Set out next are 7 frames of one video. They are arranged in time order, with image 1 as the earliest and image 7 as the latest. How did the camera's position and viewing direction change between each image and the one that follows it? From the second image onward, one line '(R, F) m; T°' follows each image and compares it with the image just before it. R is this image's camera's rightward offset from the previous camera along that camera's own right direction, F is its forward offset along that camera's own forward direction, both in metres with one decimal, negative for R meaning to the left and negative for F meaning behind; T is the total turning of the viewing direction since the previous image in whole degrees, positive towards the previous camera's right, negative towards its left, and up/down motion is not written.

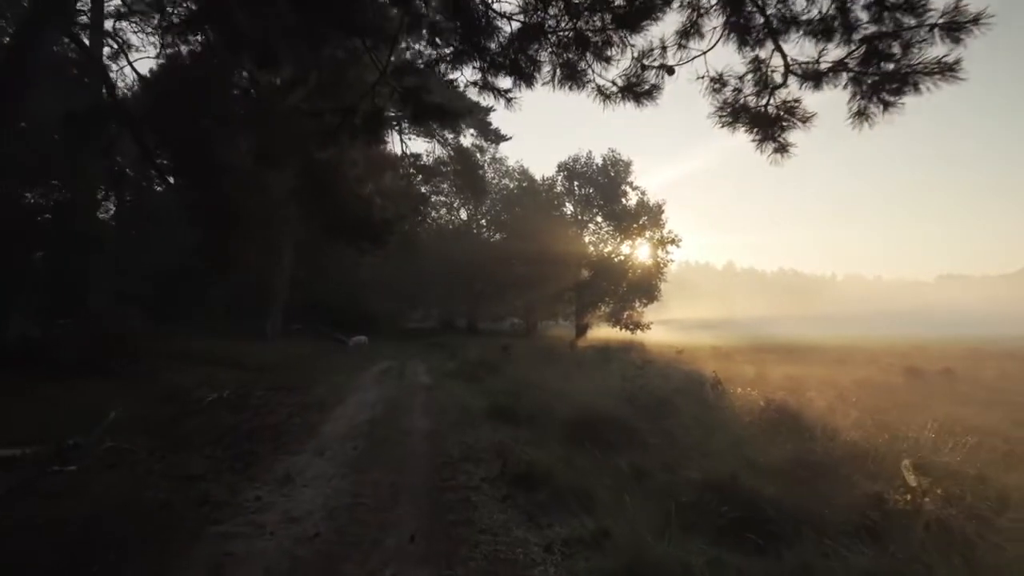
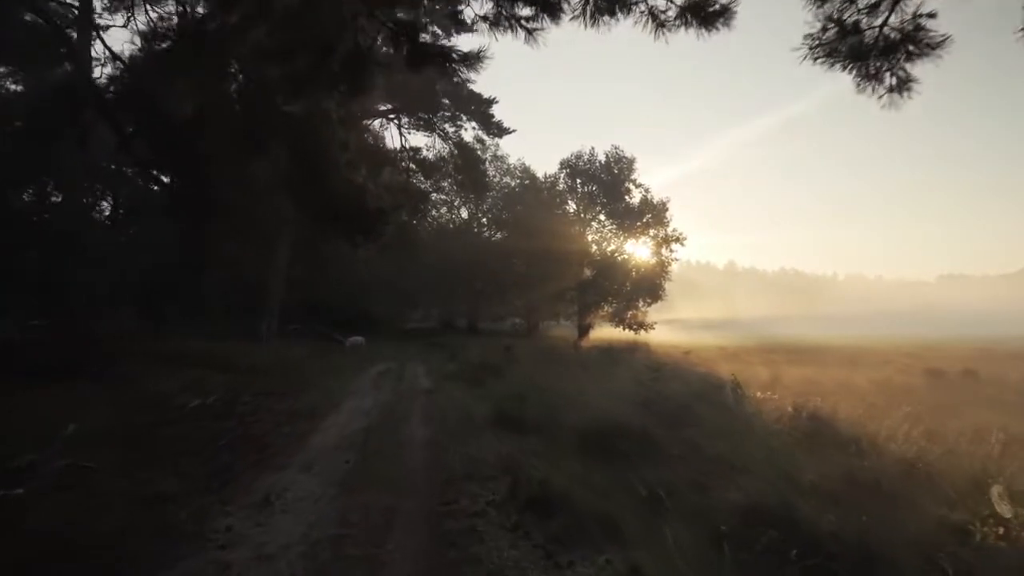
(-0.1, +1.2) m; 0°
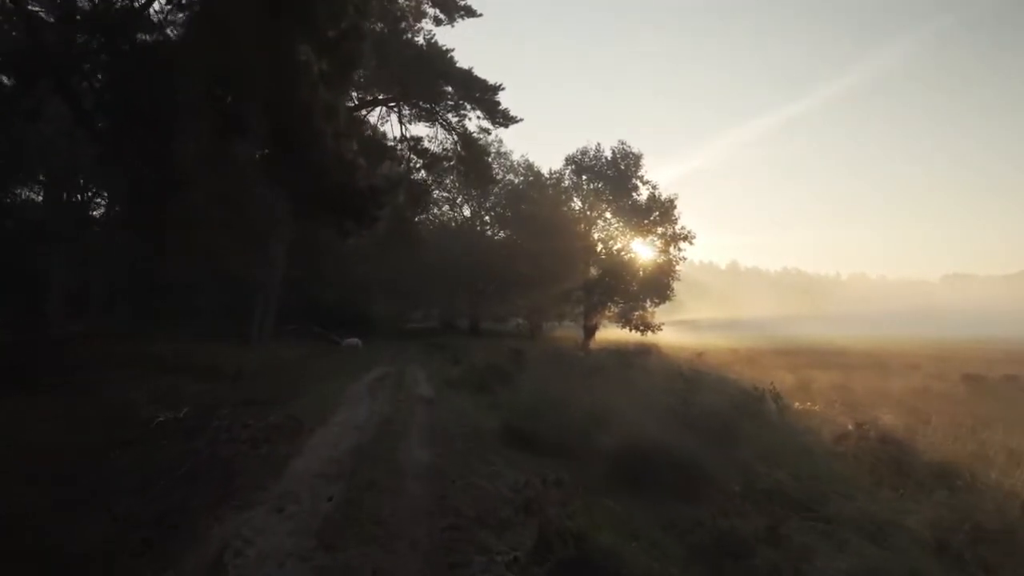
(-0.2, +1.9) m; 0°
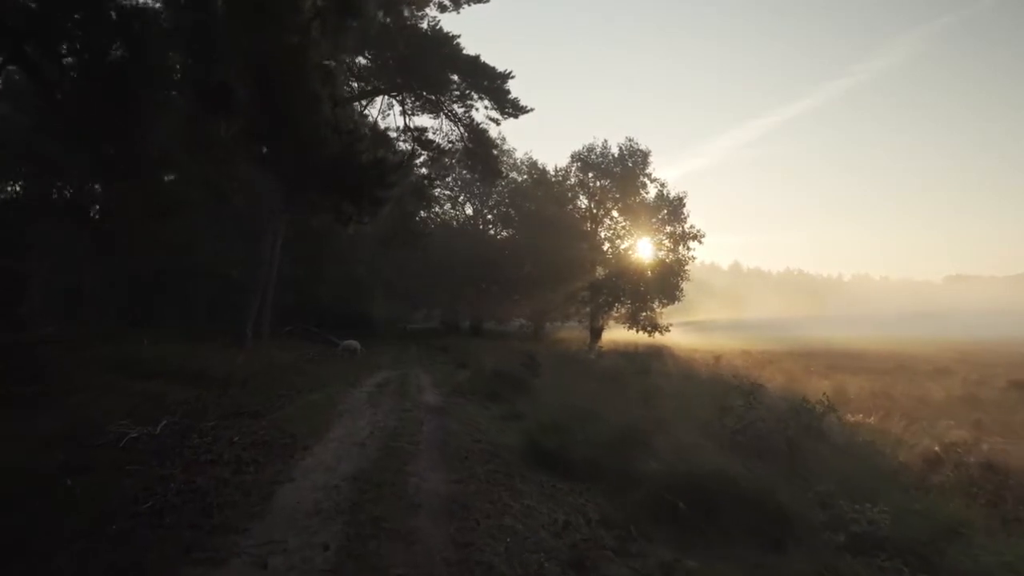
(-0.4, +1.7) m; 0°
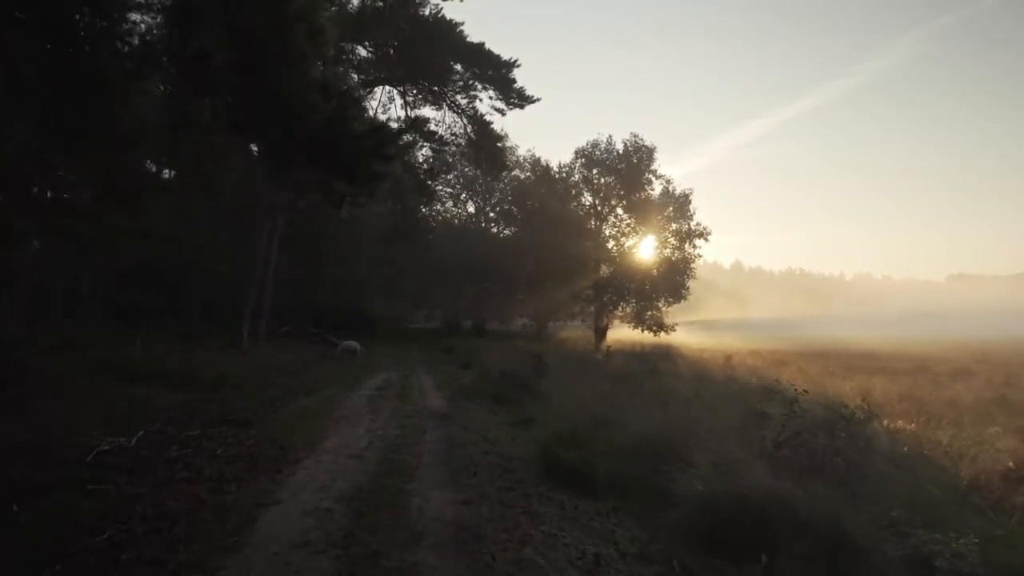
(-0.2, +1.2) m; 0°
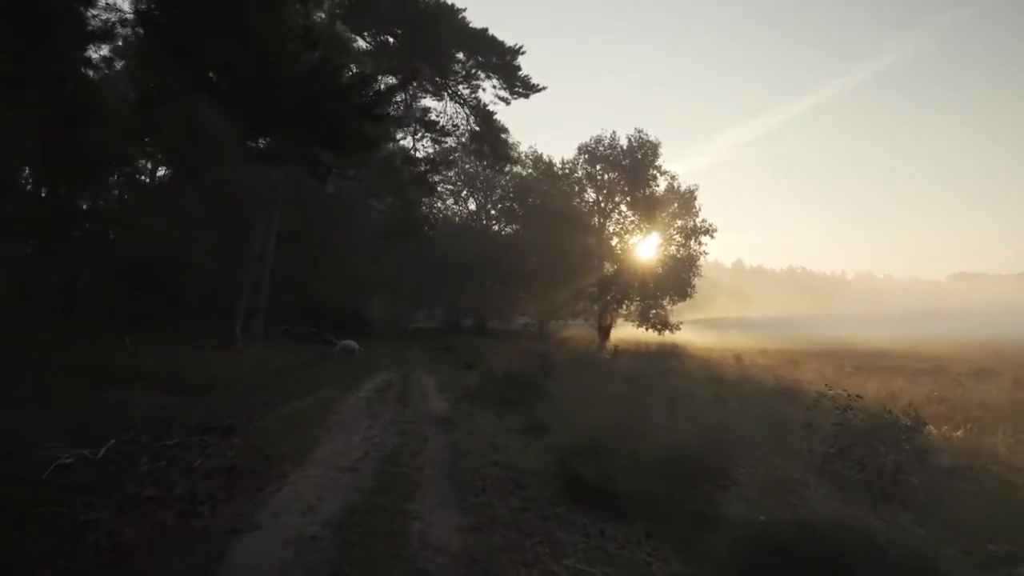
(-0.2, +1.2) m; 0°
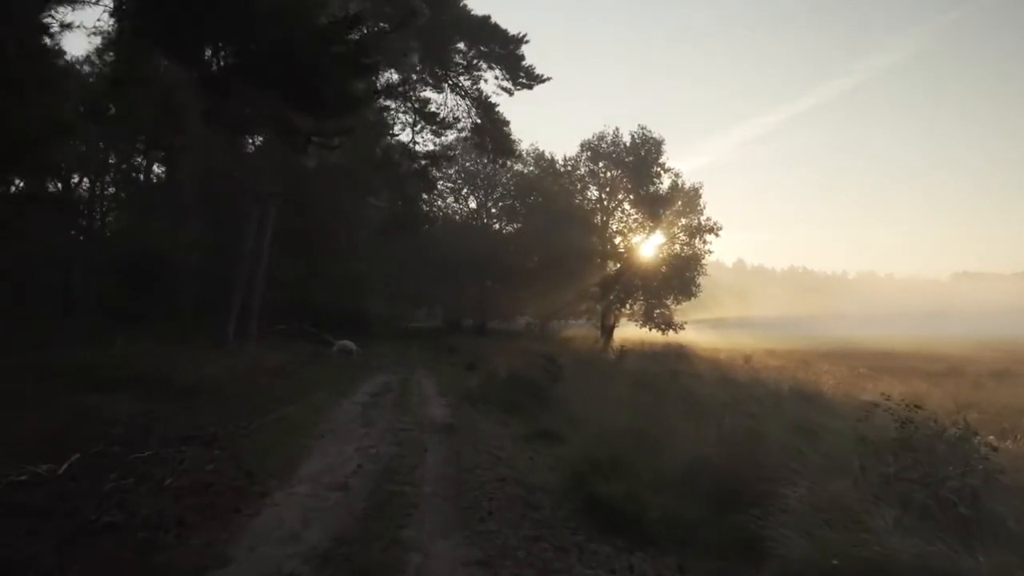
(-0.1, +1.0) m; 0°
